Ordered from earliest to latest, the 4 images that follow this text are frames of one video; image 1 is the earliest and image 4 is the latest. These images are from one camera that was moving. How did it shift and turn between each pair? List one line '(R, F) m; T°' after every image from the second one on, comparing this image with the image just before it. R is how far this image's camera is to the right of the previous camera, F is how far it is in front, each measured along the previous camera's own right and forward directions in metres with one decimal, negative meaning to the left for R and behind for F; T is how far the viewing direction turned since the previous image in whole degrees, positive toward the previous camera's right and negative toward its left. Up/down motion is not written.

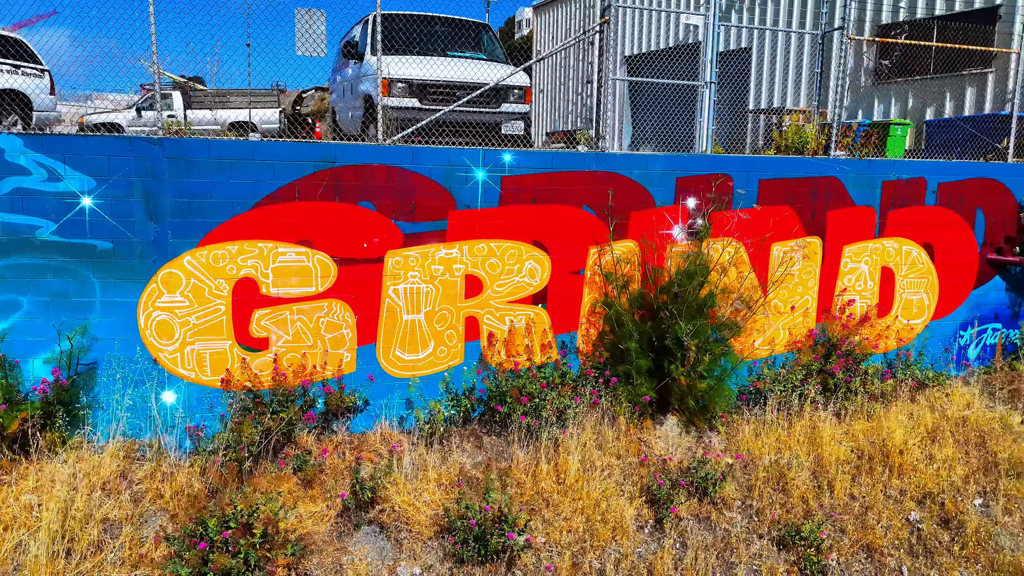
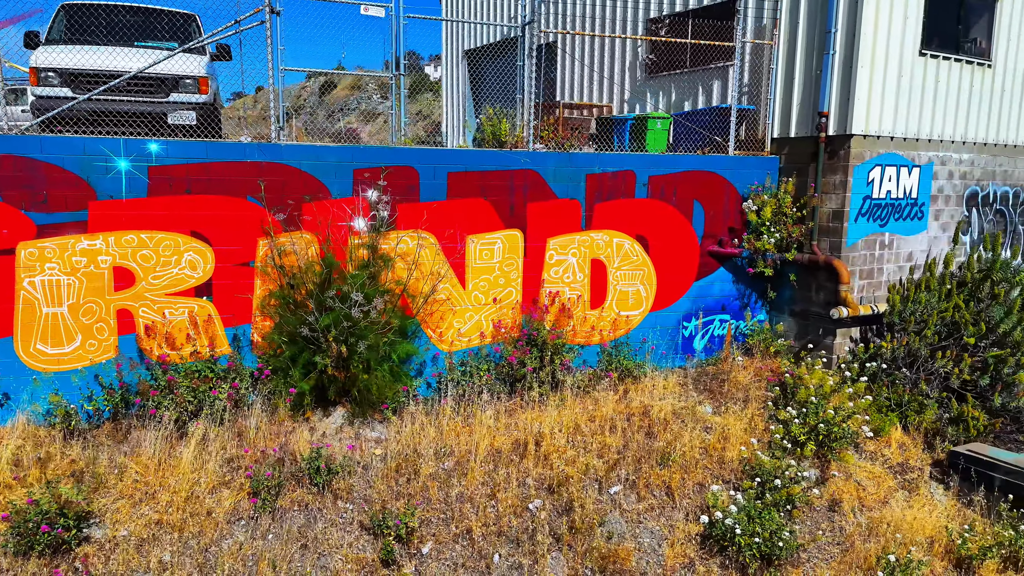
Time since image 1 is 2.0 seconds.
(+2.5, 0.0) m; +1°
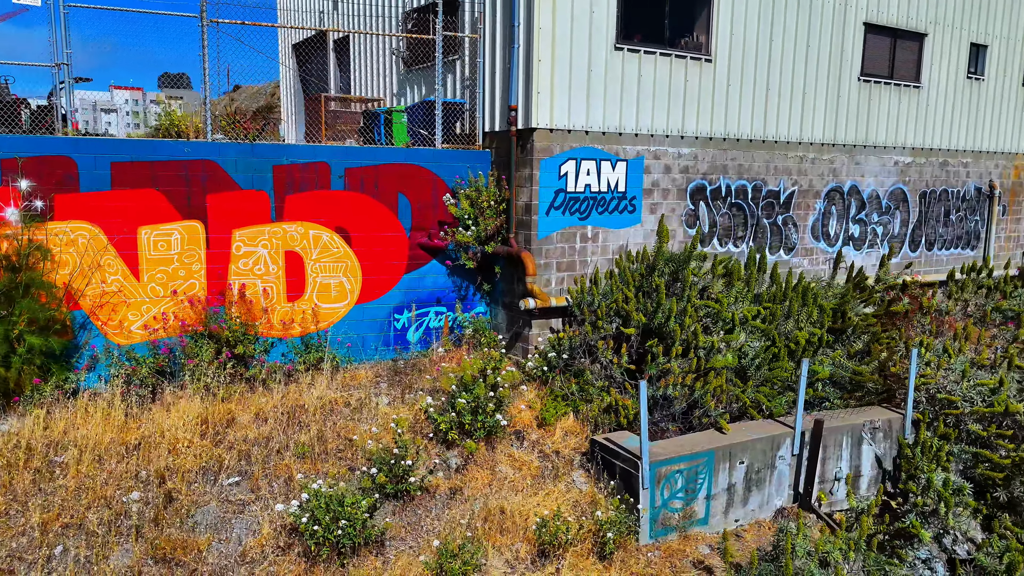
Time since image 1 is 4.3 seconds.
(+2.7, 0.0) m; +1°
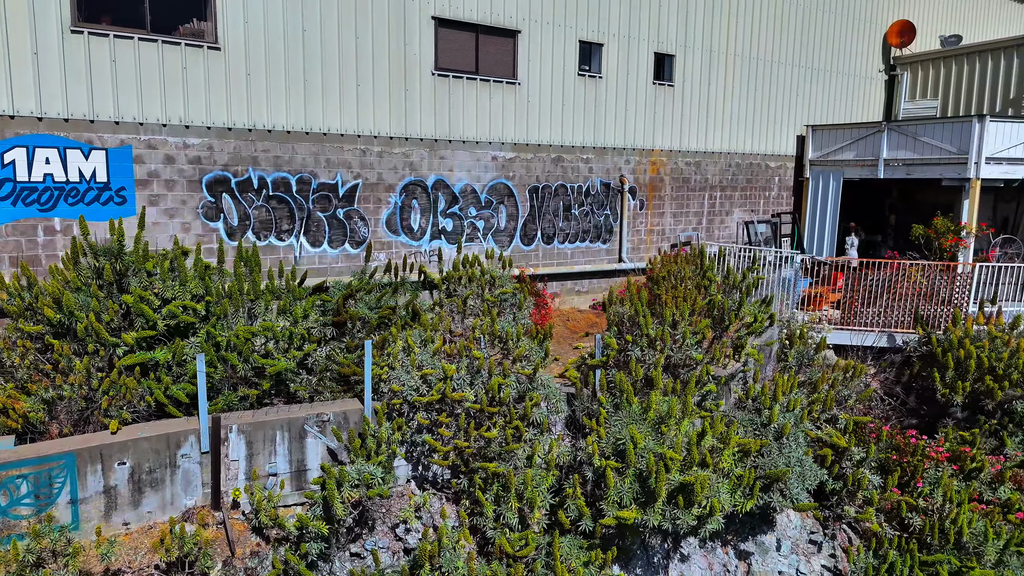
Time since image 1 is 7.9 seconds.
(+4.0, -0.1) m; +7°
